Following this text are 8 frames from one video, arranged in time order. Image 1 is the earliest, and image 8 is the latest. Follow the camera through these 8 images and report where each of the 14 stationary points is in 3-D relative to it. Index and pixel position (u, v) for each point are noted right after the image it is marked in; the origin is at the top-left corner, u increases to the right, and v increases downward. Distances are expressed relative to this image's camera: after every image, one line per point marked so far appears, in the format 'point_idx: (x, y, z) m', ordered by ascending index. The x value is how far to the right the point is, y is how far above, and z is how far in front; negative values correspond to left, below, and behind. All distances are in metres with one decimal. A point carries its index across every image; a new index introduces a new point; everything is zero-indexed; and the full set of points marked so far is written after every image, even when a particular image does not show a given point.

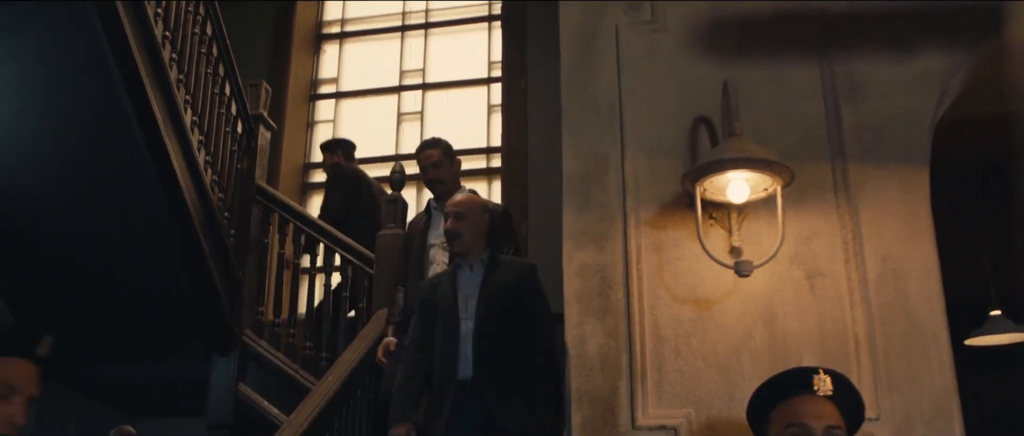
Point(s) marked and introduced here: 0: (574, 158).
0: (+0.2, +0.2, +3.1) m
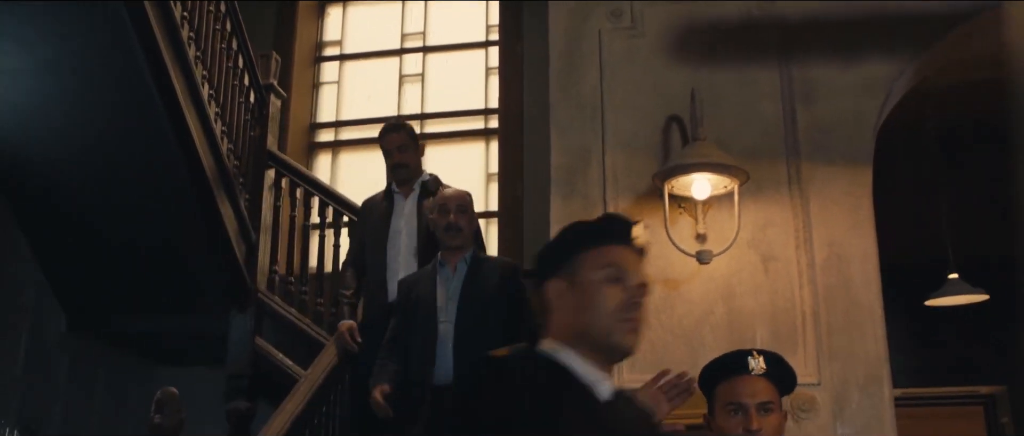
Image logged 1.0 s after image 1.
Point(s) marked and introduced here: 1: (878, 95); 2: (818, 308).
0: (+0.1, +0.2, +3.5) m
1: (+1.1, +0.4, +3.5) m
2: (+0.8, -0.2, +3.3) m
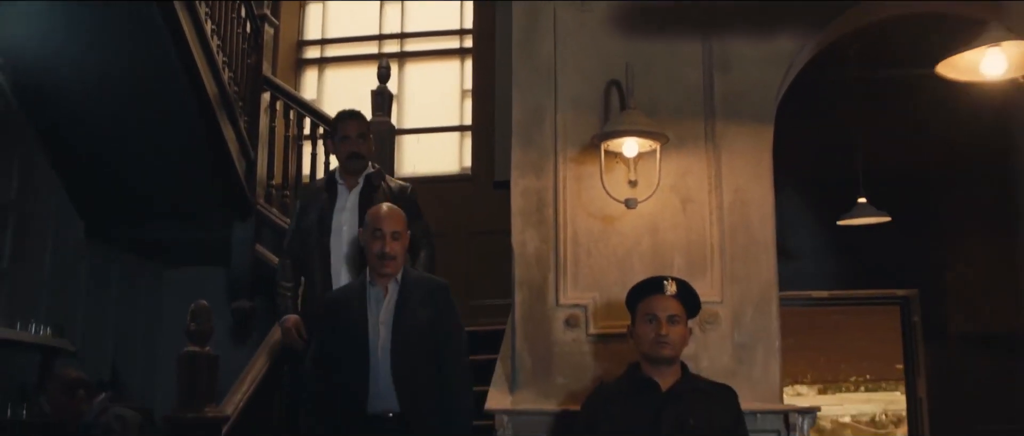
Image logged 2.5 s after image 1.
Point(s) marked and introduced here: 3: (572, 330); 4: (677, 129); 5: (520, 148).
0: (0.0, +0.4, +4.2) m
1: (+1.0, +0.5, +4.2) m
2: (+0.7, -0.1, +4.1) m
3: (+0.2, -0.4, +4.0) m
4: (+0.6, +0.3, +4.2) m
5: (0.0, +0.3, +4.2) m
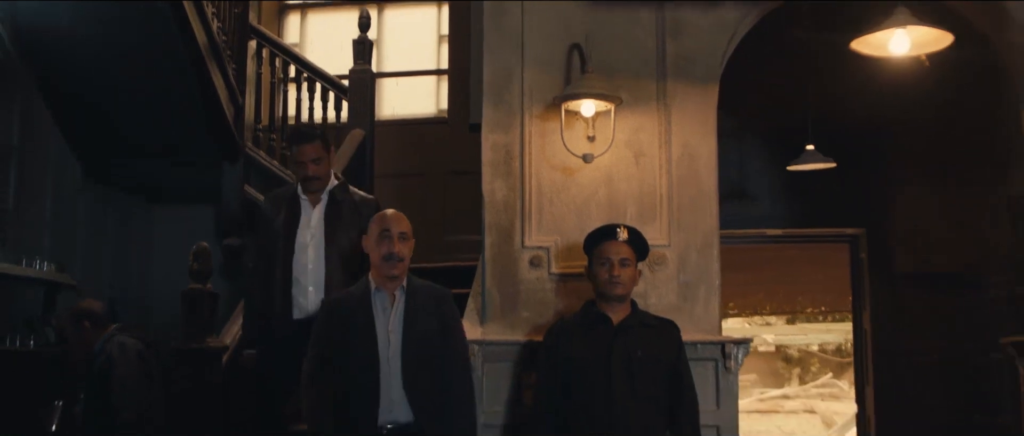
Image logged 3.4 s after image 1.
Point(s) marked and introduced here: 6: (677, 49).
0: (-0.1, +0.6, +4.7) m
1: (+0.9, +0.7, +4.7) m
2: (+0.6, +0.1, +4.5) m
3: (+0.1, -0.2, +4.5) m
4: (+0.5, +0.5, +4.6) m
5: (-0.1, +0.4, +4.6) m
6: (+0.7, +0.7, +4.6) m
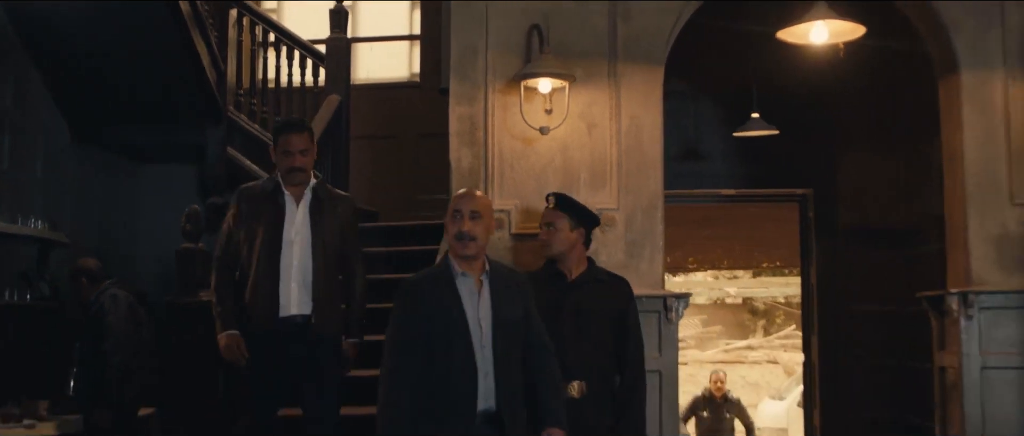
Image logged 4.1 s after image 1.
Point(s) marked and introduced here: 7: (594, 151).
0: (-0.2, +0.7, +5.1) m
1: (+0.7, +0.9, +5.1) m
2: (+0.5, +0.3, +5.0) m
3: (-0.1, -0.1, +5.0) m
4: (+0.3, +0.7, +5.1) m
5: (-0.2, +0.6, +5.1) m
6: (+0.5, +0.8, +5.1) m
7: (+0.4, +0.3, +5.0) m
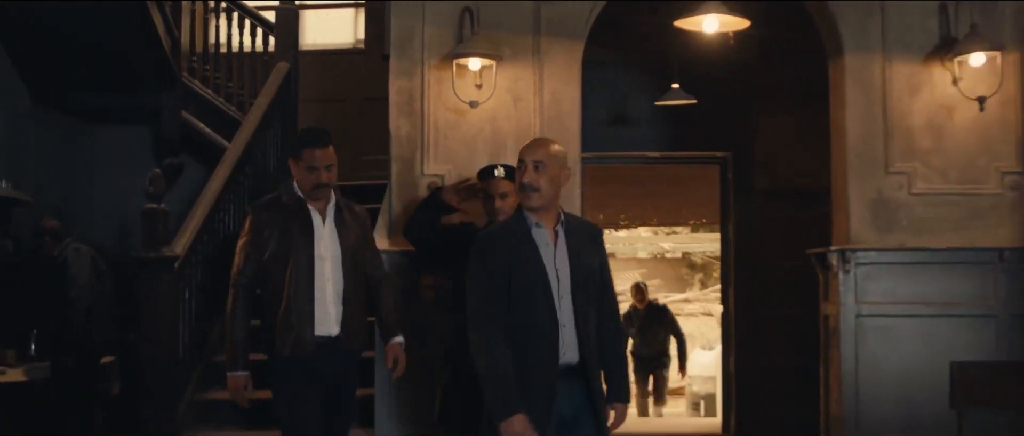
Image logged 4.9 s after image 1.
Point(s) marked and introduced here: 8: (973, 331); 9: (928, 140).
0: (-0.6, +0.9, +5.6) m
1: (+0.4, +1.1, +5.7) m
2: (+0.1, +0.4, +5.6) m
3: (-0.4, +0.1, +5.6) m
4: (0.0, +0.8, +5.6) m
5: (-0.6, +0.8, +5.6) m
6: (+0.2, +1.0, +5.7) m
7: (0.0, +0.5, +5.6) m
8: (+2.2, -0.5, +5.5) m
9: (+2.0, +0.4, +5.6) m
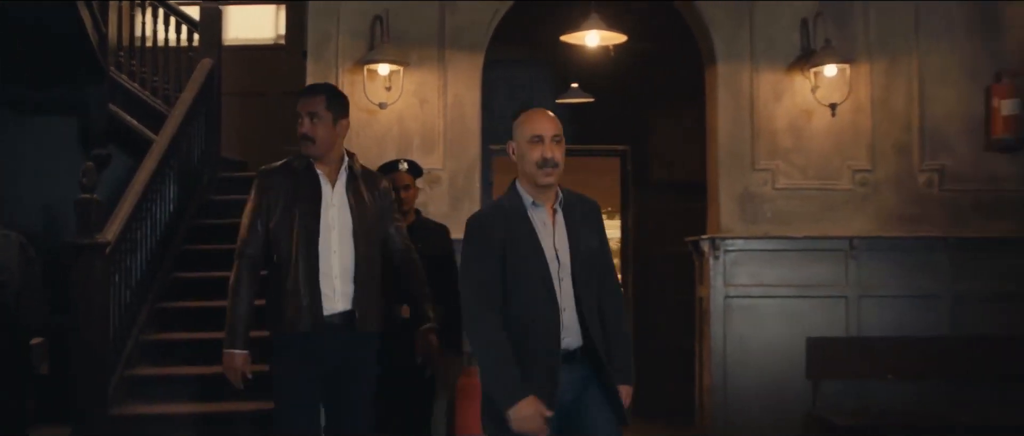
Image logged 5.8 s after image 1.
0: (-1.0, +1.0, +6.2) m
1: (-0.1, +1.1, +6.3) m
2: (-0.3, +0.5, +6.2) m
3: (-0.9, +0.2, +6.1) m
4: (-0.5, +0.9, +6.2) m
5: (-1.0, +0.8, +6.1) m
6: (-0.3, +1.0, +6.2) m
7: (-0.5, +0.5, +6.2) m
8: (+1.7, -0.5, +6.2) m
9: (+1.5, +0.4, +6.3) m
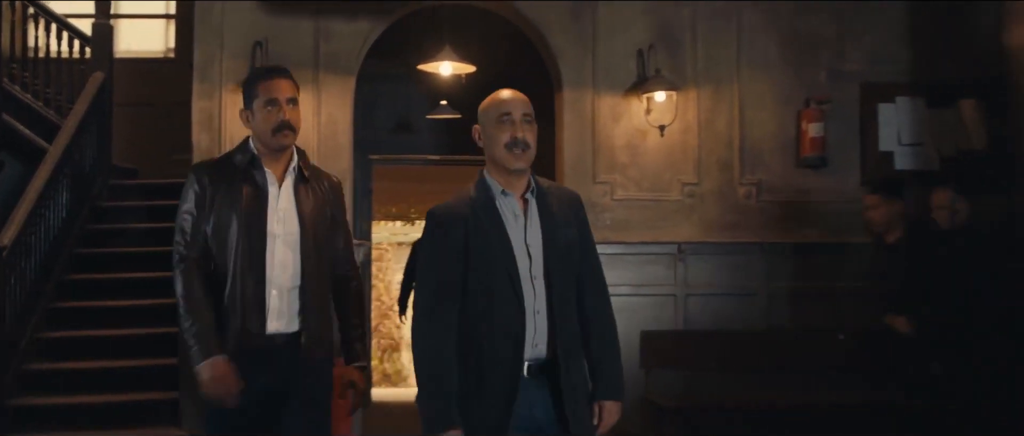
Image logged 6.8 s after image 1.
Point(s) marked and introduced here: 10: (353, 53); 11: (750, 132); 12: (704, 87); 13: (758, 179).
0: (-1.8, +0.9, +6.8) m
1: (-0.9, +1.1, +7.0) m
2: (-1.1, +0.4, +6.8) m
3: (-1.6, +0.1, +6.8) m
4: (-1.3, +0.8, +6.9) m
5: (-1.8, +0.8, +6.8) m
6: (-1.1, +1.0, +6.9) m
7: (-1.2, +0.5, +6.8) m
8: (+0.9, -0.5, +7.1) m
9: (+0.7, +0.4, +7.1) m
10: (-0.9, +1.0, +6.9) m
11: (+1.5, +0.5, +7.2) m
12: (+1.2, +0.8, +7.2) m
13: (+1.5, +0.2, +7.2) m
